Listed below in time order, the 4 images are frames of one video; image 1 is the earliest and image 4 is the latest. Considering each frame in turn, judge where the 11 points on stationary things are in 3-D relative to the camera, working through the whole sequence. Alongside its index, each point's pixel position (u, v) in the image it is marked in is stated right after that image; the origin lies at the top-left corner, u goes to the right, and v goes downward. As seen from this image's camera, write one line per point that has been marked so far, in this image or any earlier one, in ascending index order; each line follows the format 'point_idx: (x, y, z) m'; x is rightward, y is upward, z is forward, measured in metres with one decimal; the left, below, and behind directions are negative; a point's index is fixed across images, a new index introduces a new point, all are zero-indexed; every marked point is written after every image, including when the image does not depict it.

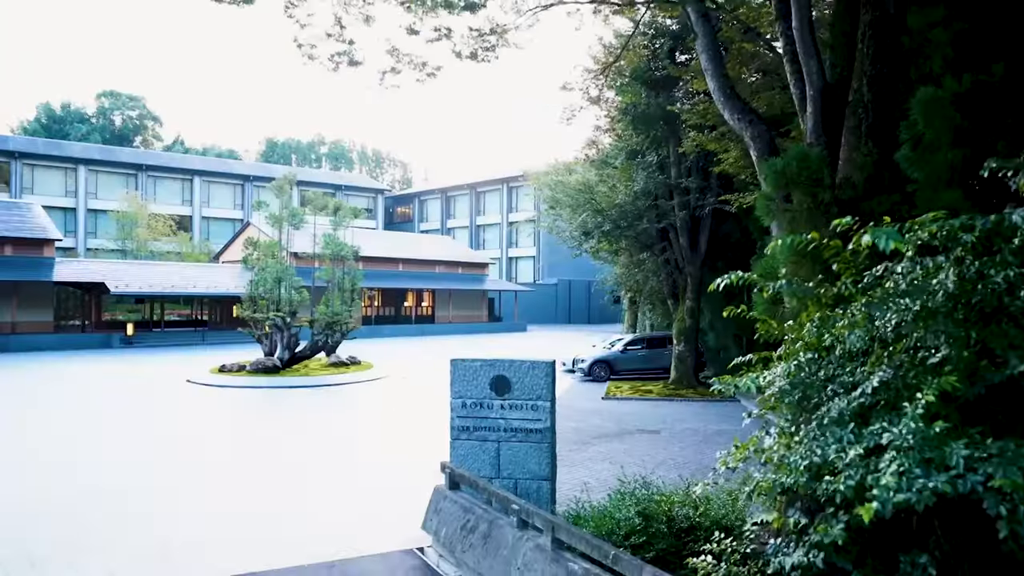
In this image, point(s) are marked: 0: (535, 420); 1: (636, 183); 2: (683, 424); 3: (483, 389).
0: (+0.2, -1.3, +7.5) m
1: (+3.1, +2.7, +18.7) m
2: (+3.4, -2.7, +14.5) m
3: (-0.3, -1.0, +7.6) m
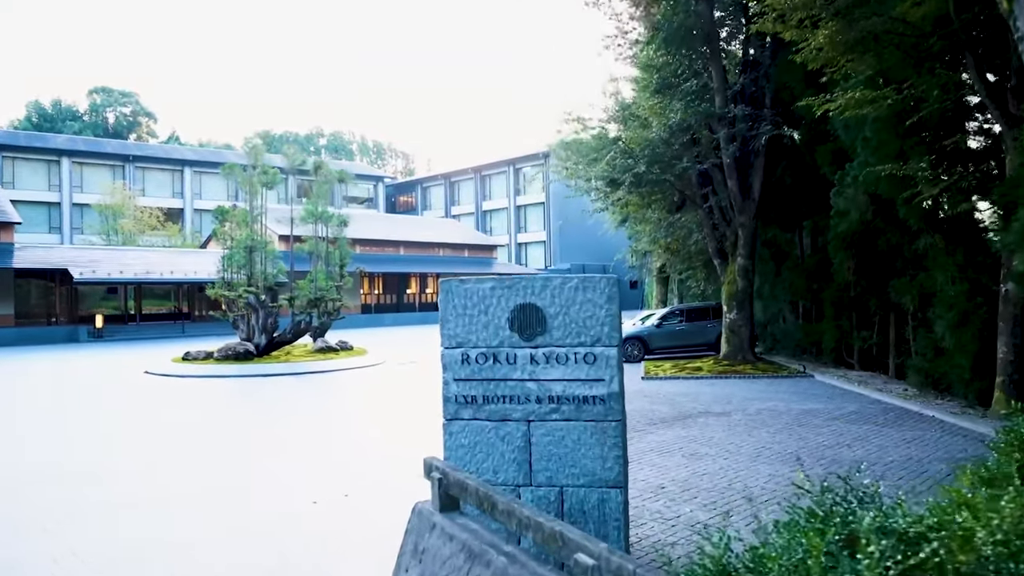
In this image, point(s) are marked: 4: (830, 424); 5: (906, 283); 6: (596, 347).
0: (+0.5, -0.5, +4.3) m
1: (+3.4, +3.6, +15.4) m
2: (+3.7, -1.8, +11.3) m
3: (-0.1, -0.2, +4.4) m
4: (+4.1, -1.7, +9.6) m
5: (+6.6, 0.0, +12.3) m
6: (+0.5, -0.3, +4.2) m
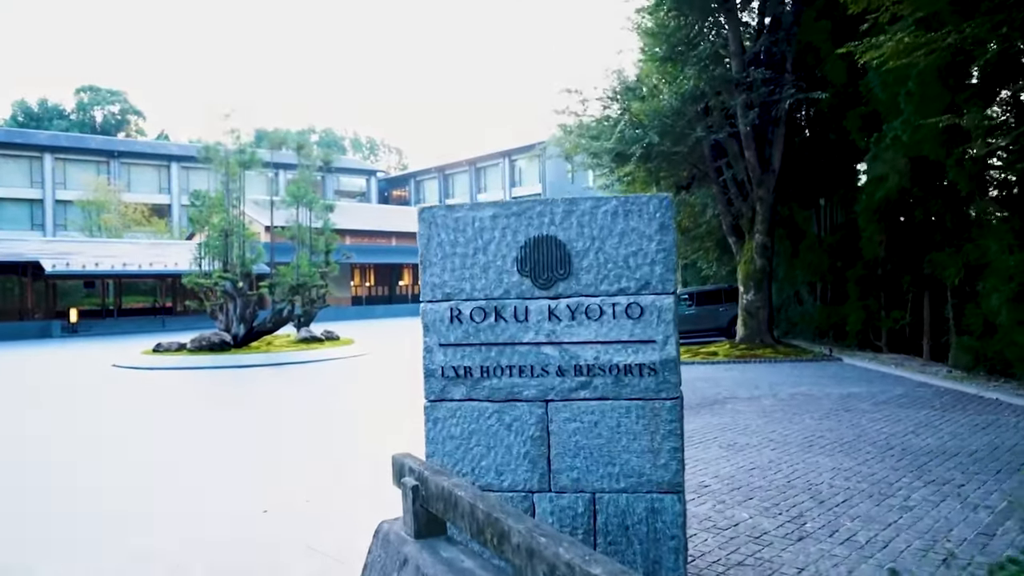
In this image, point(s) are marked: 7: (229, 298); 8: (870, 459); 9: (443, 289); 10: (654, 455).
0: (+0.5, -0.2, +3.0) m
1: (+3.3, +4.0, +14.1) m
2: (+3.8, -1.4, +10.1) m
3: (-0.1, +0.1, +3.1) m
4: (+4.2, -1.4, +8.3) m
5: (+6.6, +0.5, +11.1) m
6: (+0.5, 0.0, +3.0) m
7: (-7.0, -0.3, +18.1) m
8: (+2.8, -1.3, +5.8) m
9: (-0.3, 0.0, +3.2) m
10: (+0.6, -0.7, +3.0) m
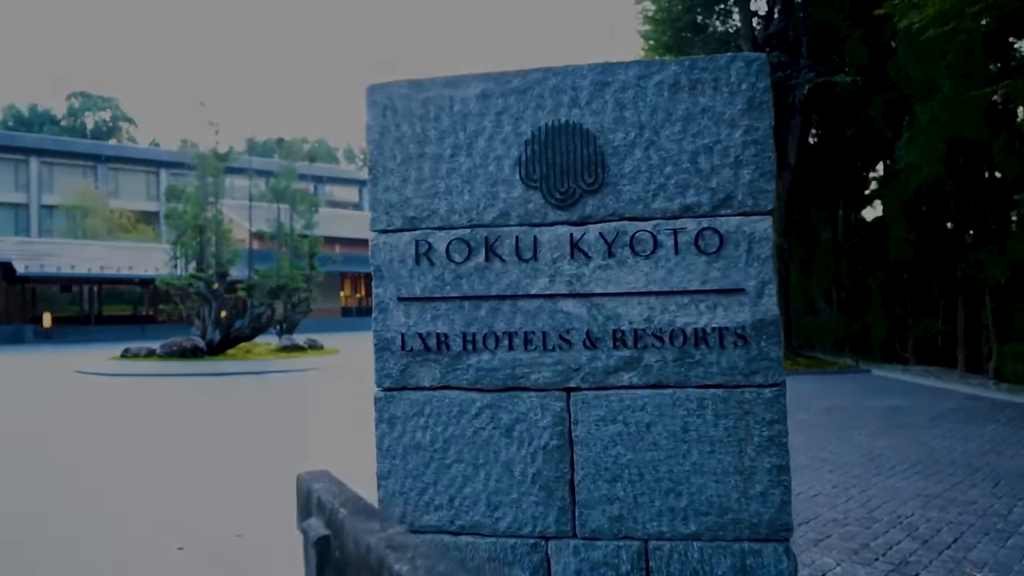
0: (+0.5, 0.0, +1.9) m
1: (+3.2, +4.0, +13.1) m
2: (+3.7, -1.4, +8.9) m
3: (0.0, +0.3, +2.0) m
4: (+4.1, -1.3, +7.2) m
5: (+6.6, +0.5, +10.0) m
6: (+0.5, +0.2, +1.8) m
7: (-7.1, -0.4, +16.9) m
8: (+2.8, -1.2, +4.6) m
9: (-0.3, +0.2, +2.0) m
10: (+0.6, -0.5, +1.9) m
